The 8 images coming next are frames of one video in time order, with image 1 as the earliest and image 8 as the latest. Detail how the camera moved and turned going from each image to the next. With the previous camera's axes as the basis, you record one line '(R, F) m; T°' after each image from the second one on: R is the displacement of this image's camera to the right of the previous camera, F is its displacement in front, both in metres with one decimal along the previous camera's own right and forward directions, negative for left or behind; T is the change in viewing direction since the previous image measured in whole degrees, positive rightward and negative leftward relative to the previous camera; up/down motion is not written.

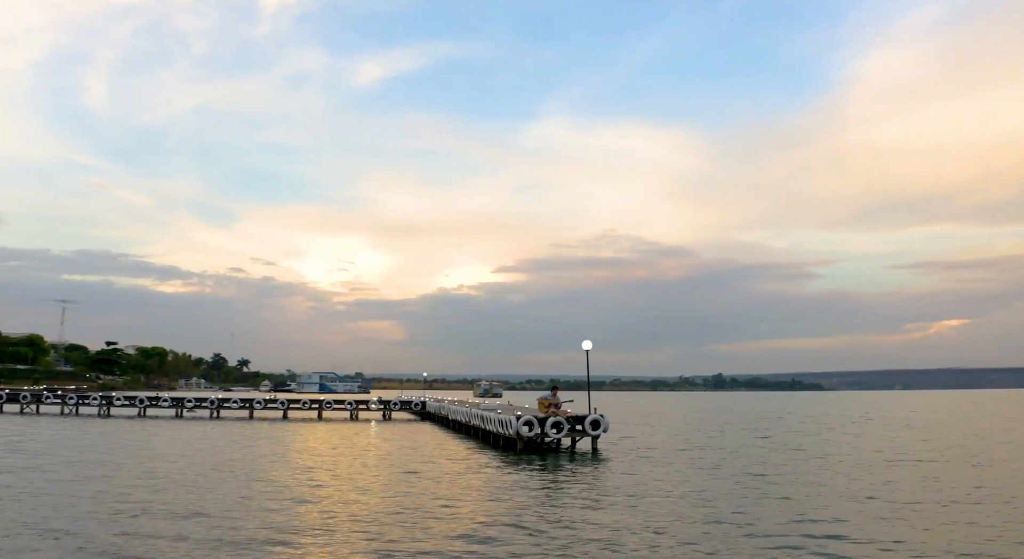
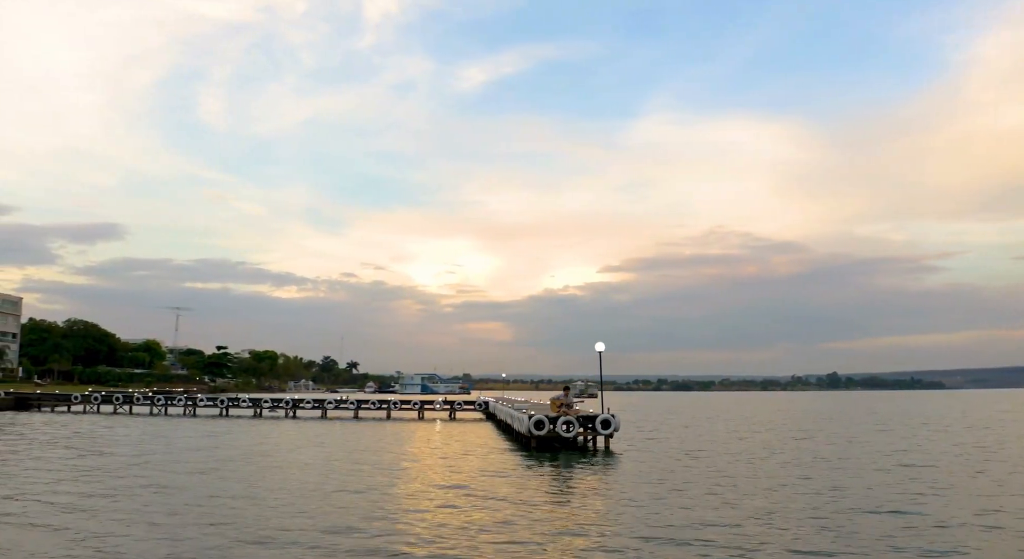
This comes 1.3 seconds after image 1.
(+3.2, -0.2) m; -6°
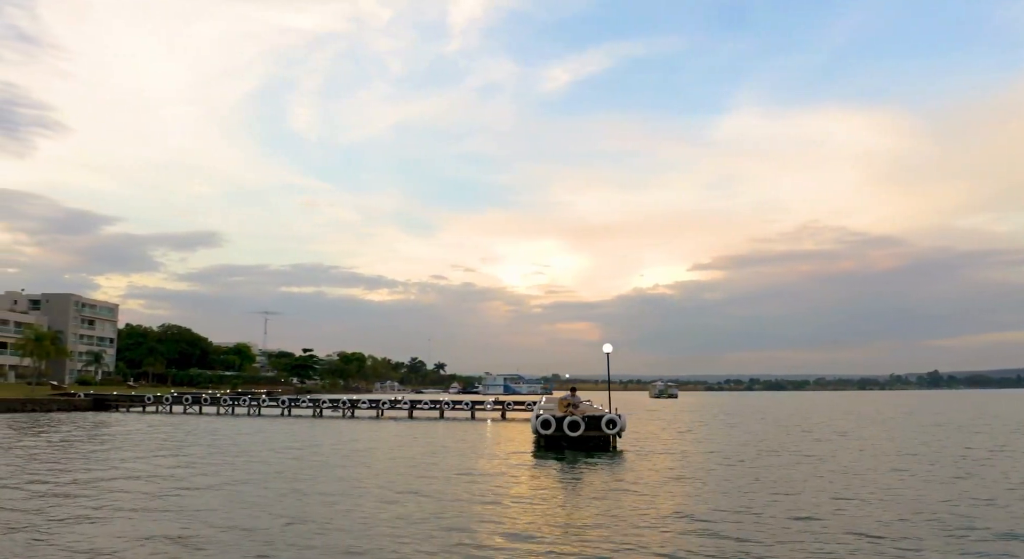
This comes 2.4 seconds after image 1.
(+2.8, -0.3) m; -5°
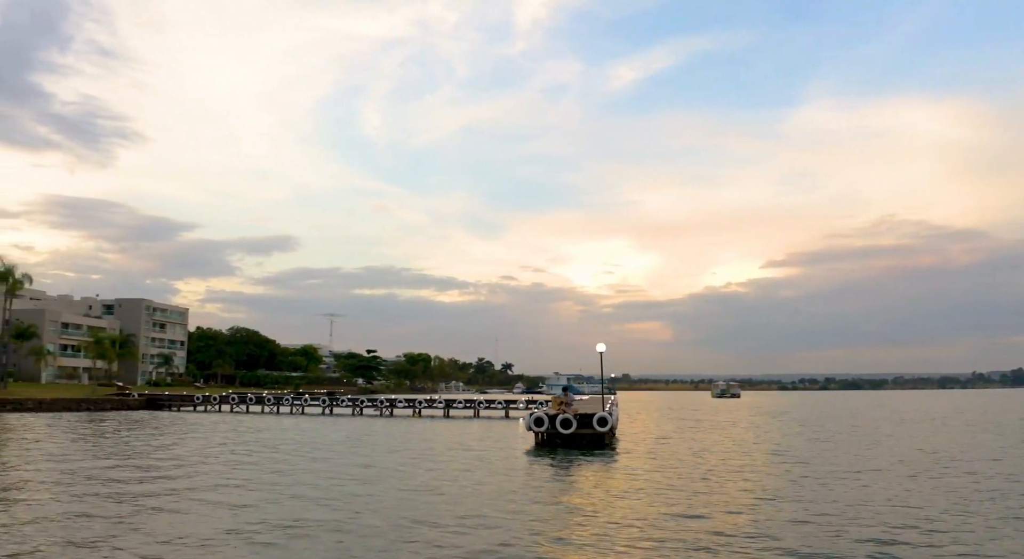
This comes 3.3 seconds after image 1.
(+2.6, -0.7) m; -4°
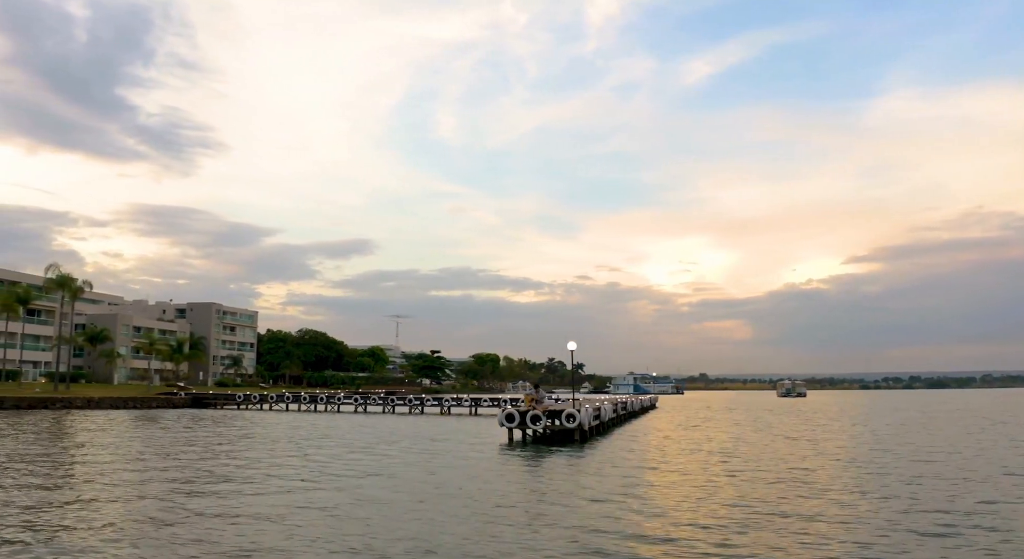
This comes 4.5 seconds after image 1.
(+3.7, -0.9) m; -4°
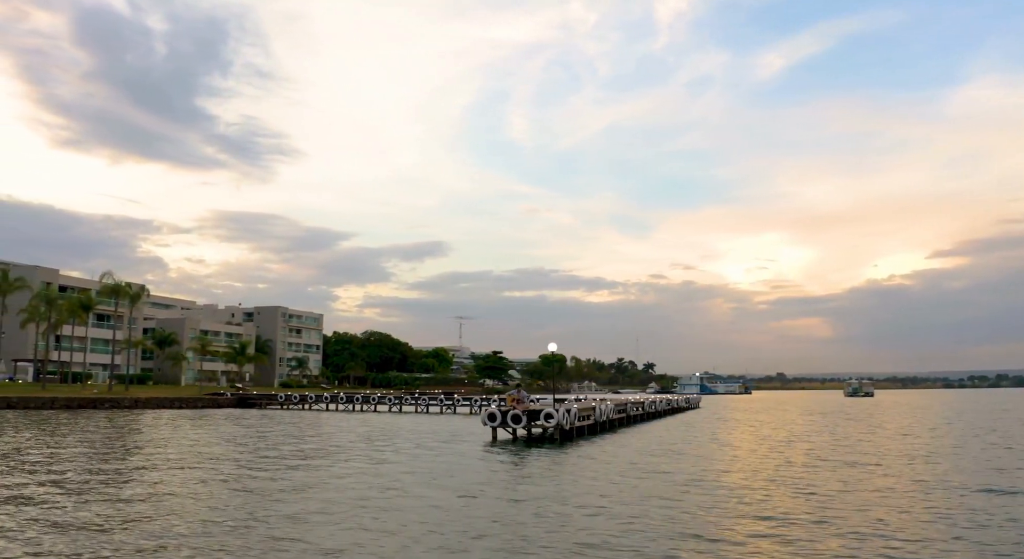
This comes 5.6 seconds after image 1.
(+3.4, -0.8) m; -4°
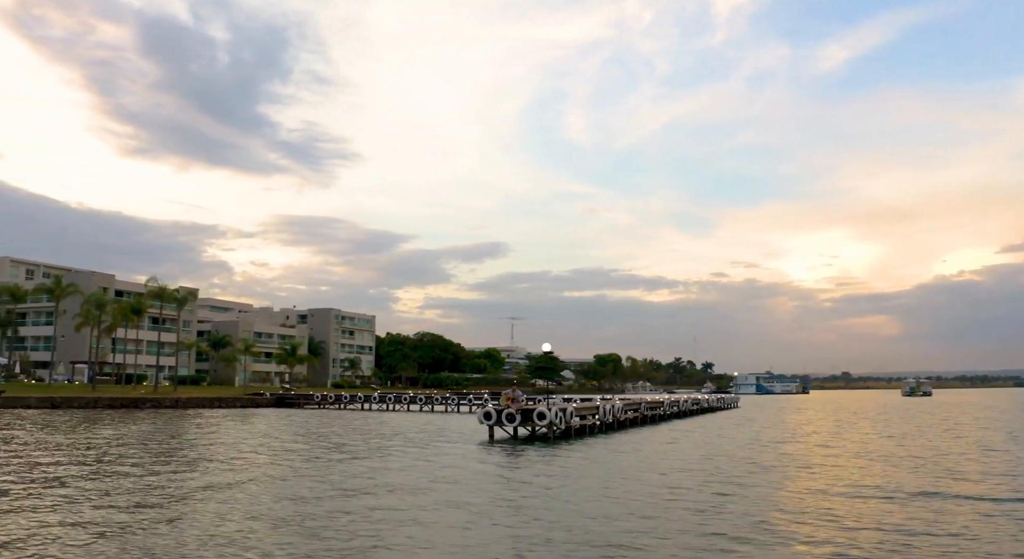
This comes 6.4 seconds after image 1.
(+2.4, -0.5) m; -3°
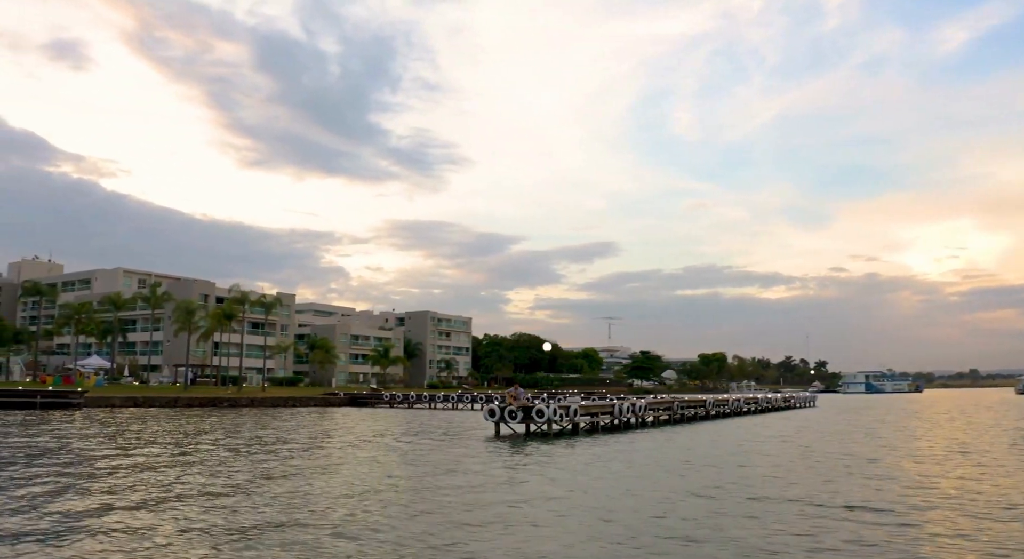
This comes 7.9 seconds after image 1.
(+4.2, -1.7) m; -7°
